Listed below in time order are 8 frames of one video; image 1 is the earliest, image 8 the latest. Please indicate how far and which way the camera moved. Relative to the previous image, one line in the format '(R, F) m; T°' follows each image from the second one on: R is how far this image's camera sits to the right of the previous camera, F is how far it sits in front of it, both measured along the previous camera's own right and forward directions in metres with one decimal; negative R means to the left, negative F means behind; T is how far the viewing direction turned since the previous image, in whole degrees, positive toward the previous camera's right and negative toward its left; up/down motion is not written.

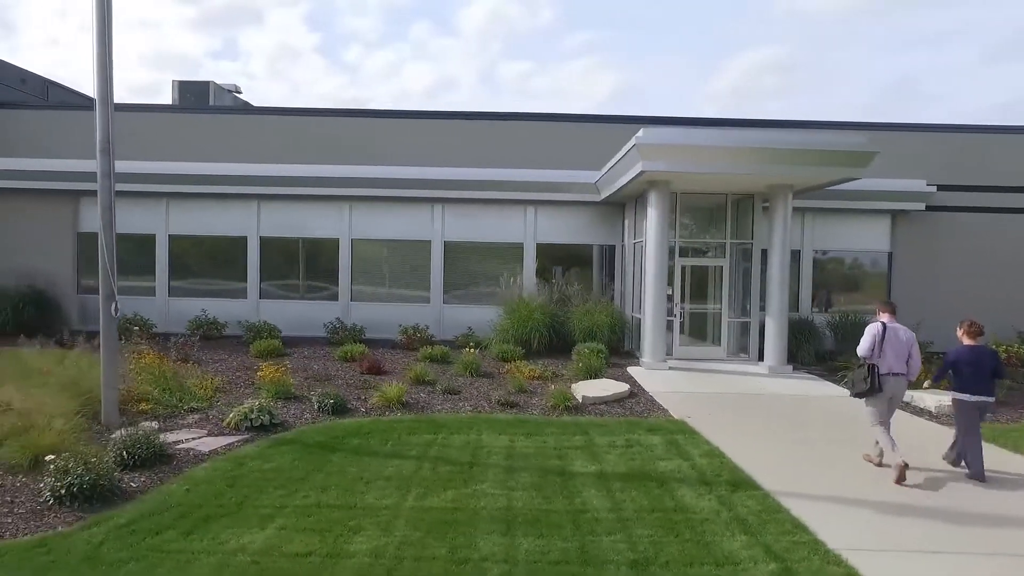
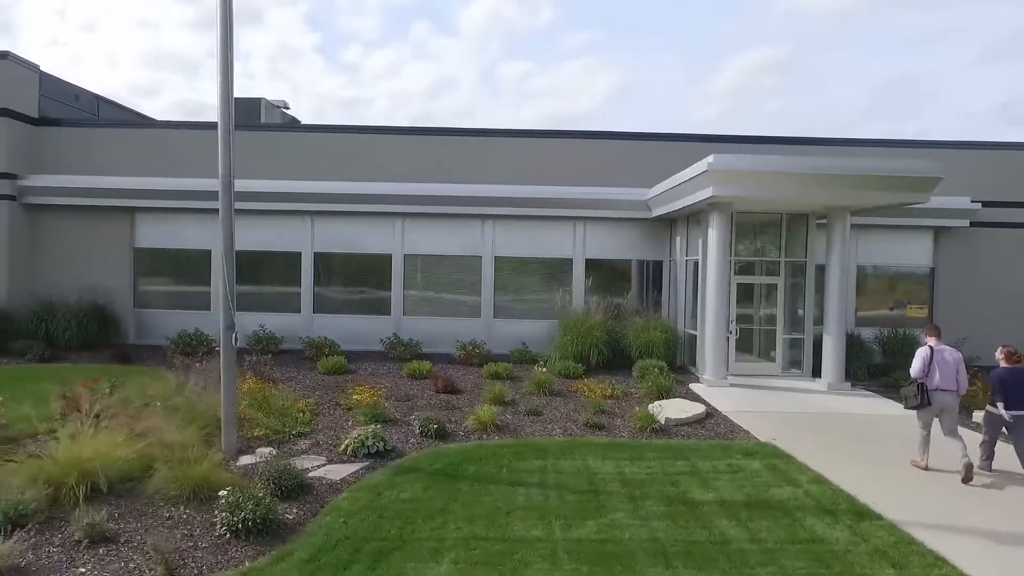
(-1.4, -0.3) m; 0°
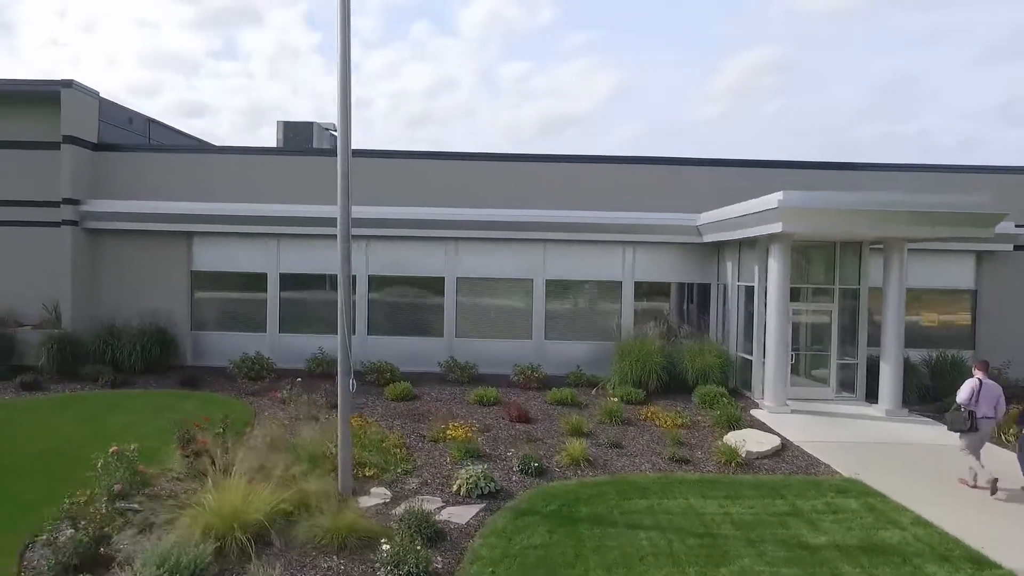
(-1.5, -0.3) m; 0°
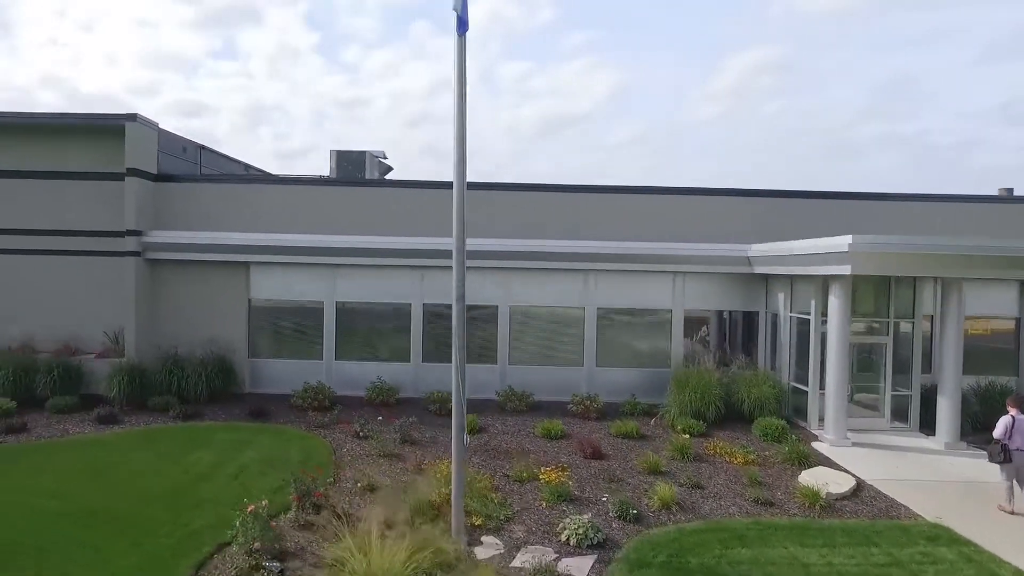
(-1.5, -0.3) m; 0°
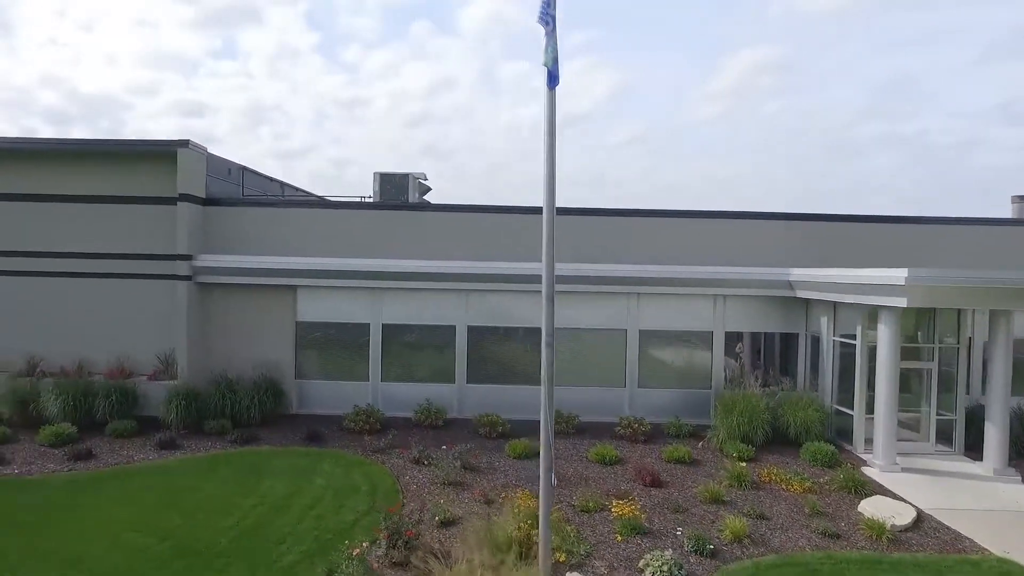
(-1.3, -0.2) m; 0°
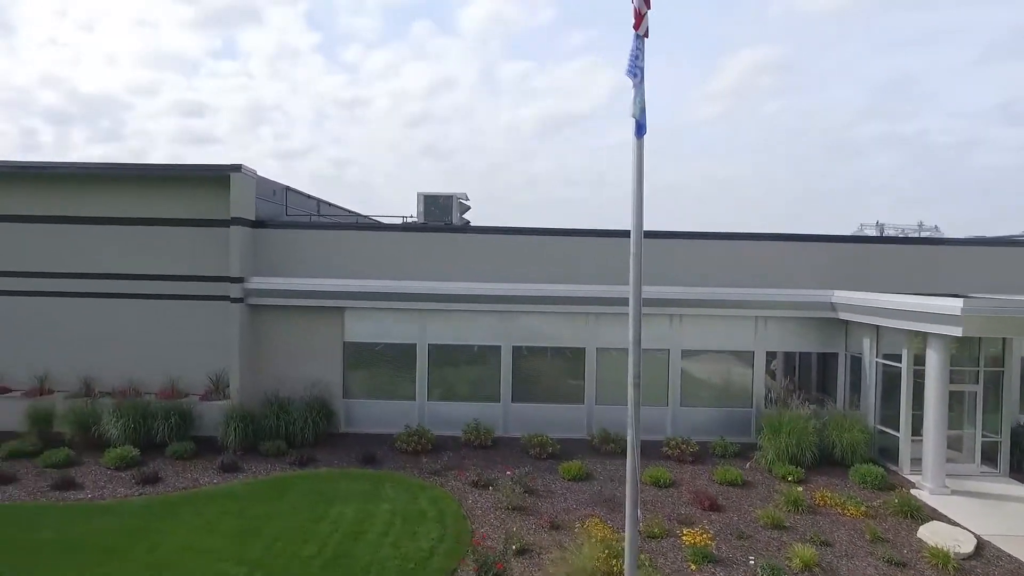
(-1.3, -0.3) m; 0°
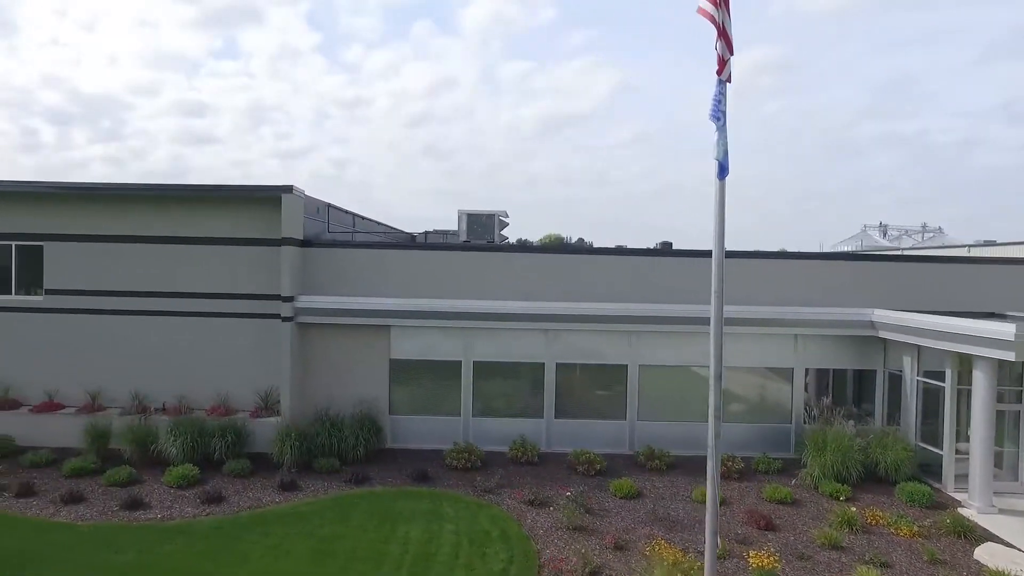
(-1.3, -0.3) m; 0°
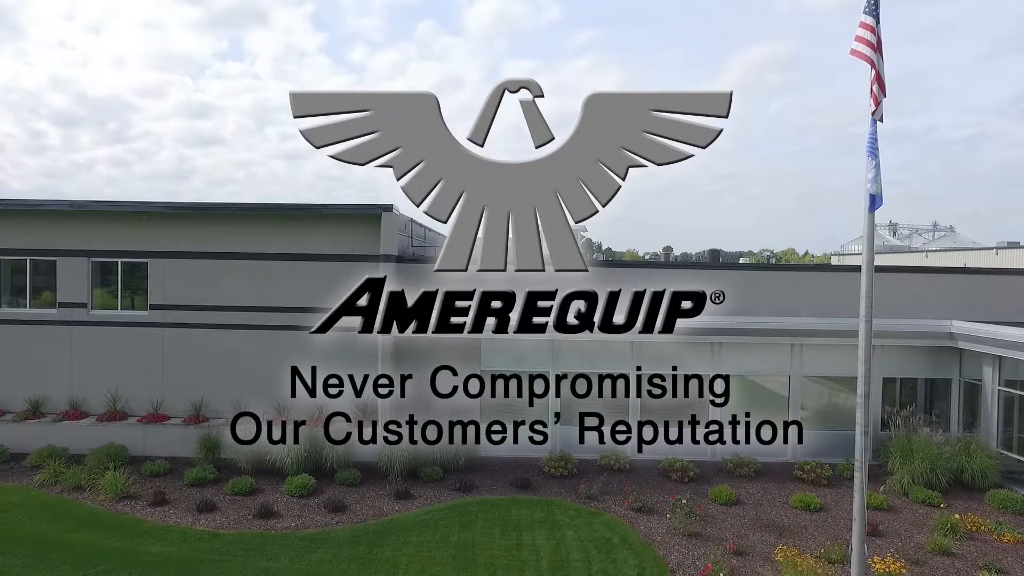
(-2.6, -0.6) m; 0°
